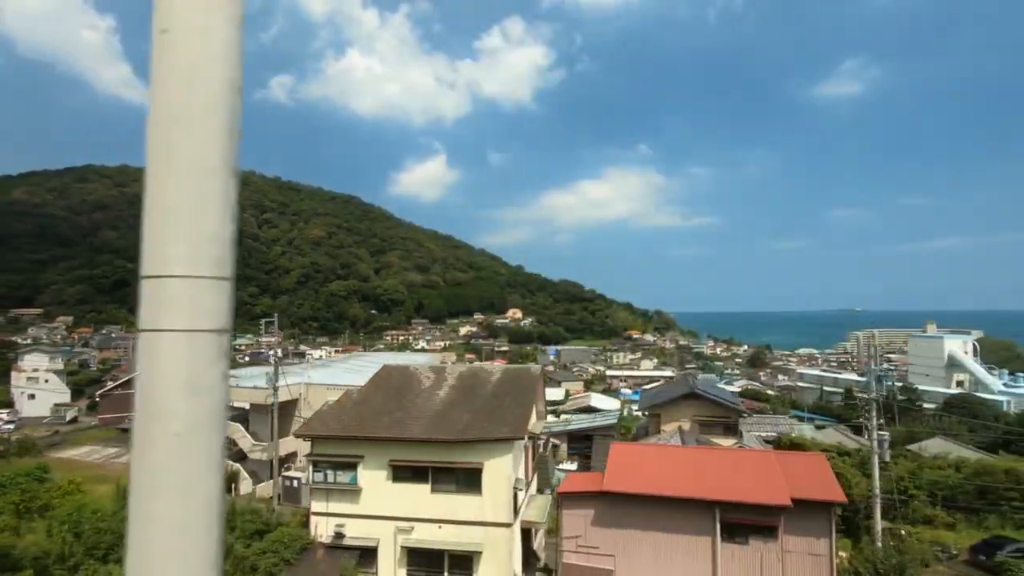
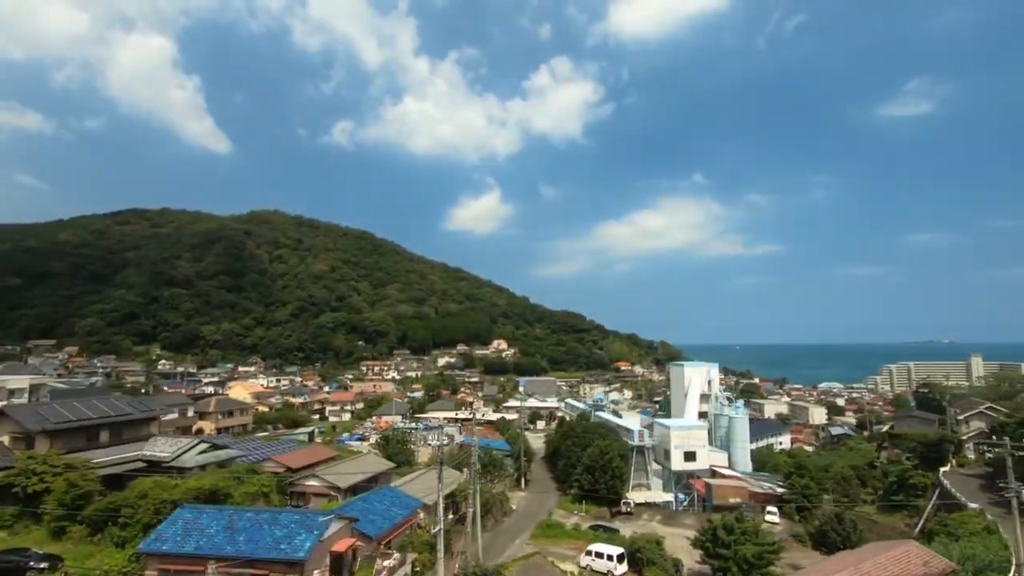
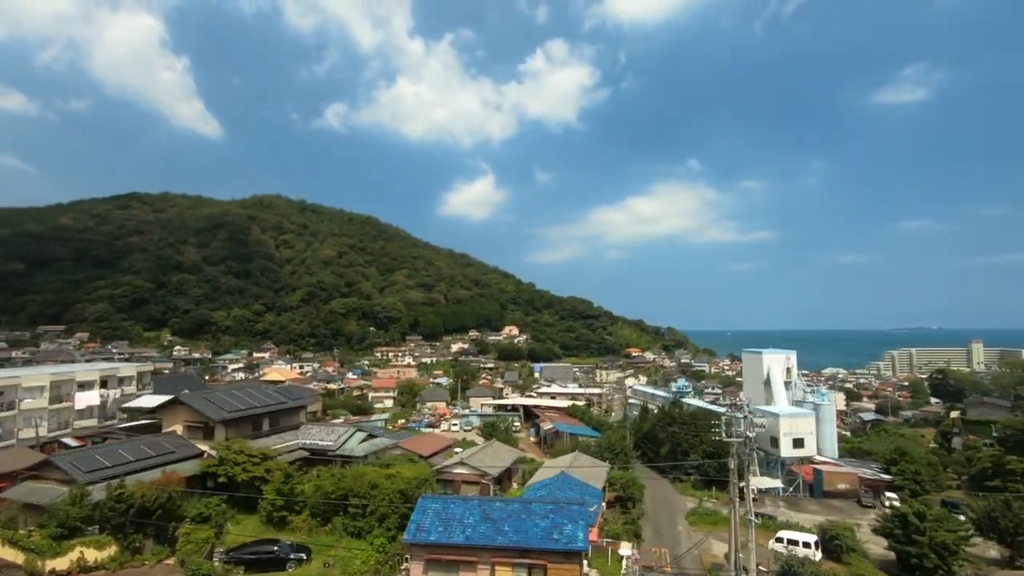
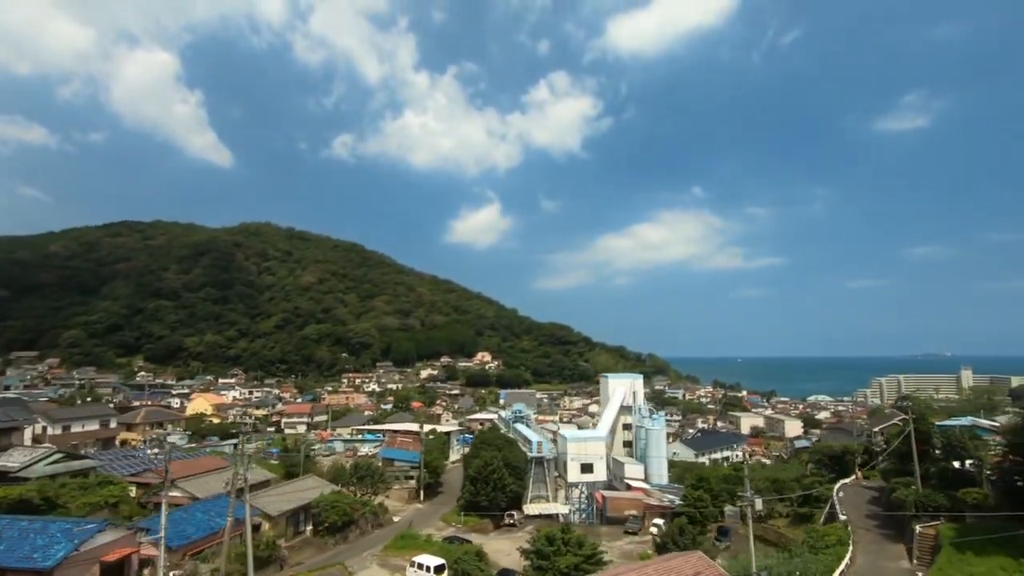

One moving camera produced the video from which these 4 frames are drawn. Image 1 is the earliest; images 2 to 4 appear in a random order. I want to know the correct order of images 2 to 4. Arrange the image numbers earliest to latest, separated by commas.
3, 2, 4
